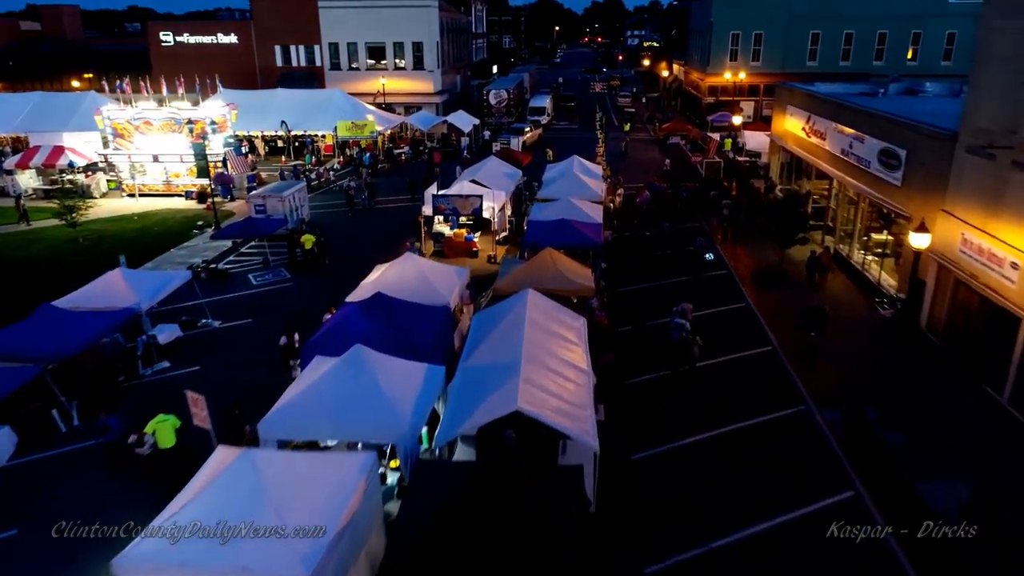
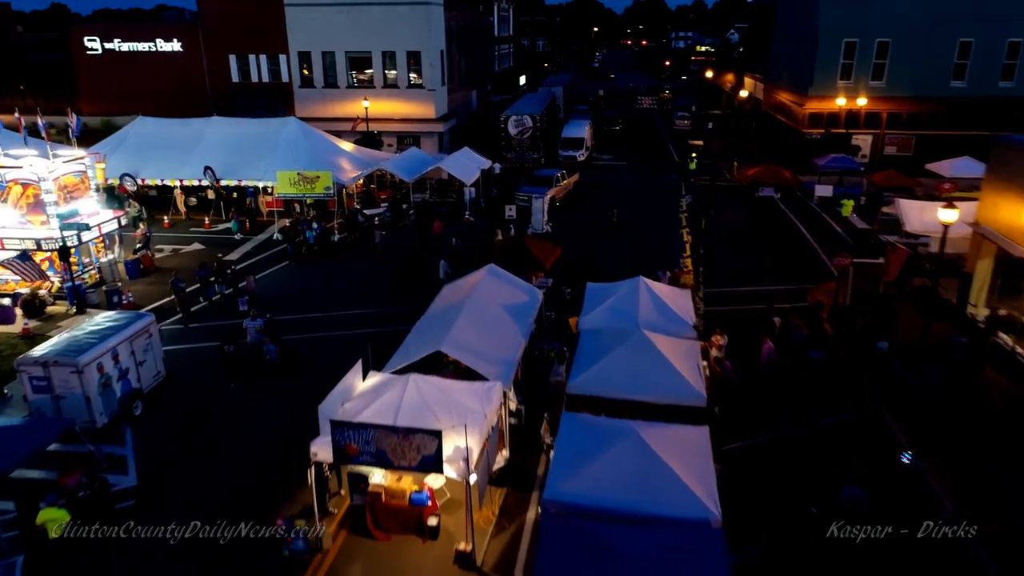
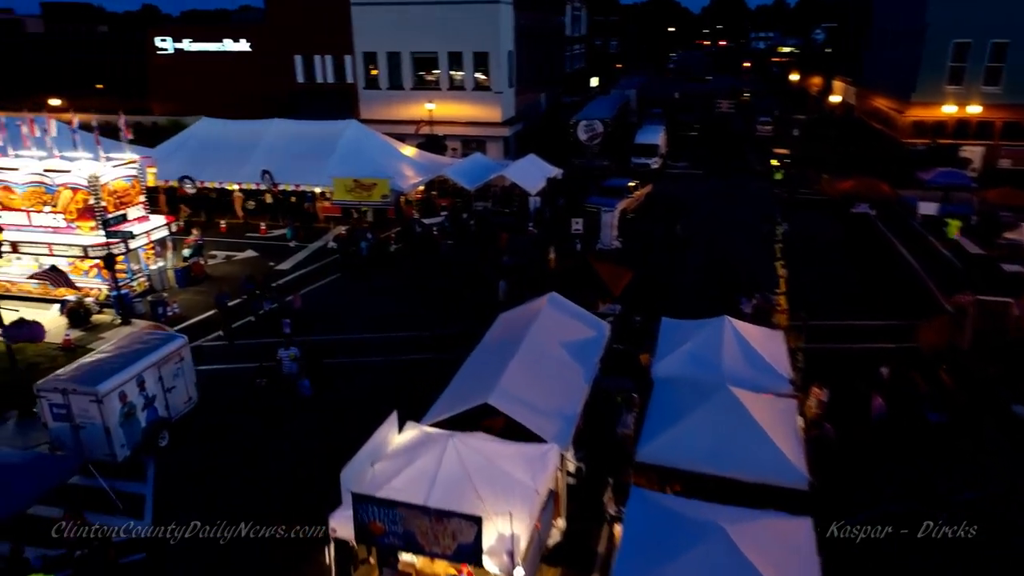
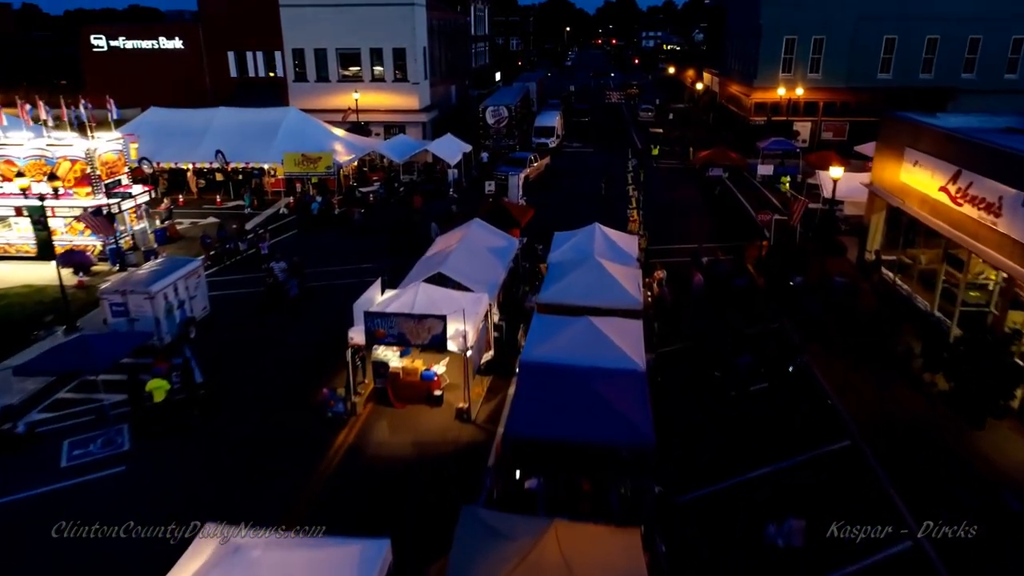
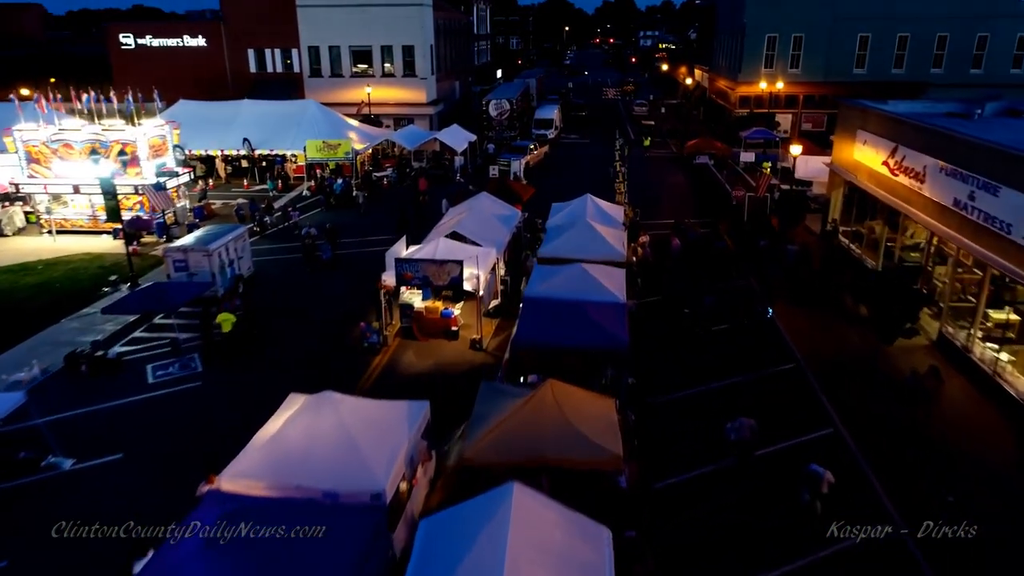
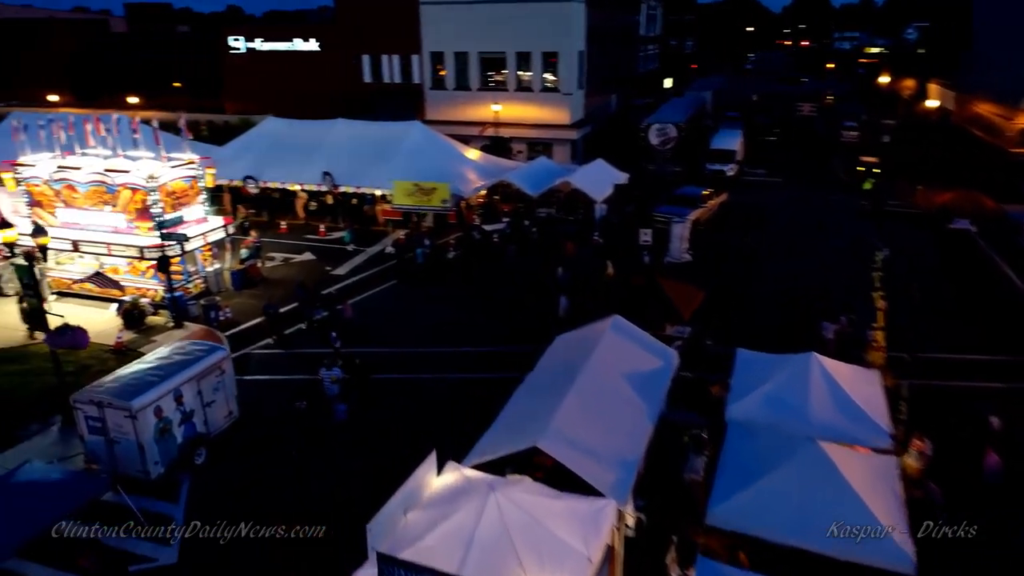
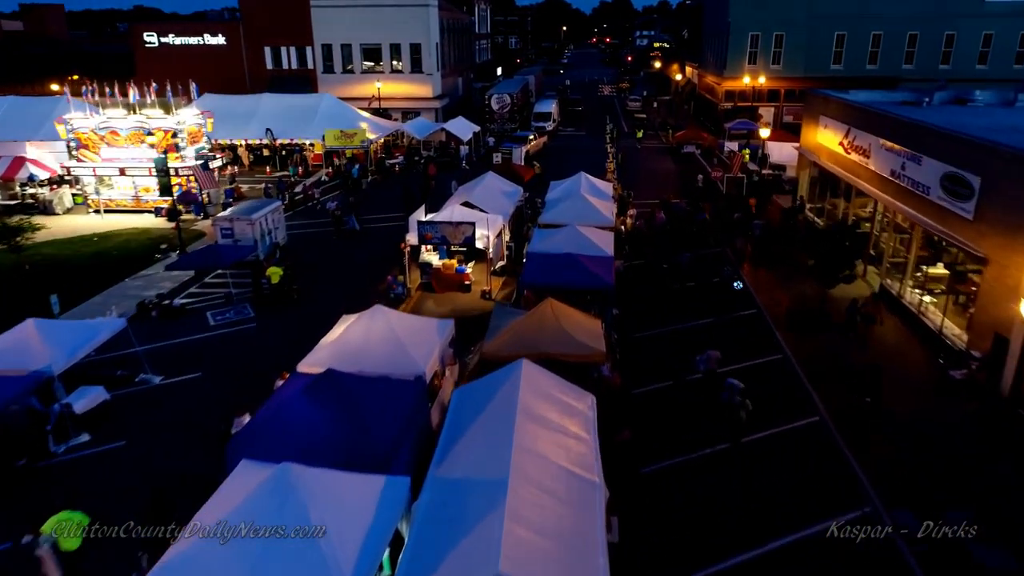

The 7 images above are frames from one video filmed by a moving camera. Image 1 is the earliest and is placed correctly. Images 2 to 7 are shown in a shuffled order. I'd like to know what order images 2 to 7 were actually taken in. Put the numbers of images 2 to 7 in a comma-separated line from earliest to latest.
7, 5, 4, 2, 3, 6
